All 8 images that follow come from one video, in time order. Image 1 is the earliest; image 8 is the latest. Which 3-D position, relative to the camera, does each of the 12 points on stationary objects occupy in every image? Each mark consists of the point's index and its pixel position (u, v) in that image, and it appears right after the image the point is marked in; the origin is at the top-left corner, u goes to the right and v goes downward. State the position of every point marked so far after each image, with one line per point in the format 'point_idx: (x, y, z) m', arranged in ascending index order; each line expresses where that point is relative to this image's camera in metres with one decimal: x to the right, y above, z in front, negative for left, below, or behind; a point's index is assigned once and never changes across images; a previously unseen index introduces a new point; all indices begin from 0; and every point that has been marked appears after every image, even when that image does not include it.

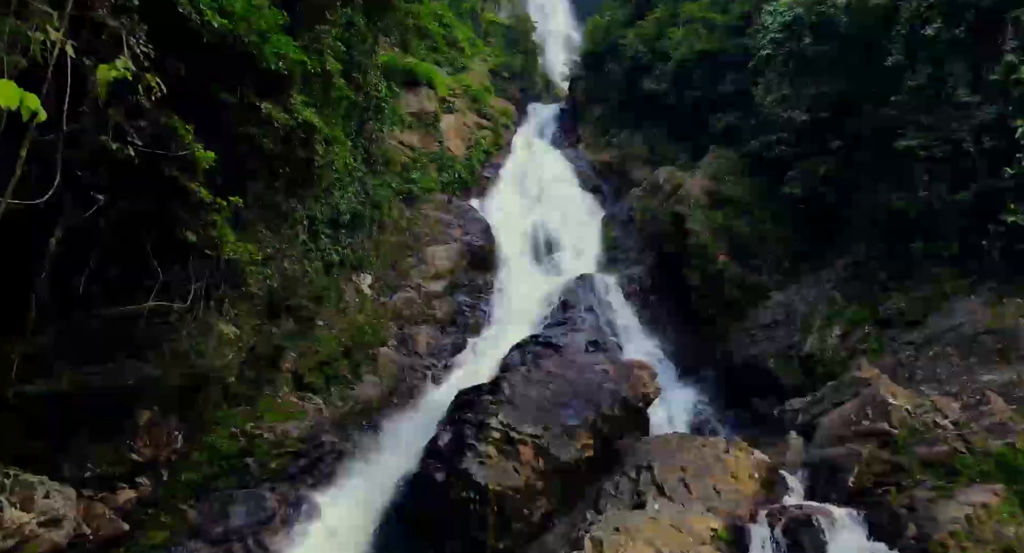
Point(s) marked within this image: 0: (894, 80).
0: (+5.7, +2.9, +9.1) m
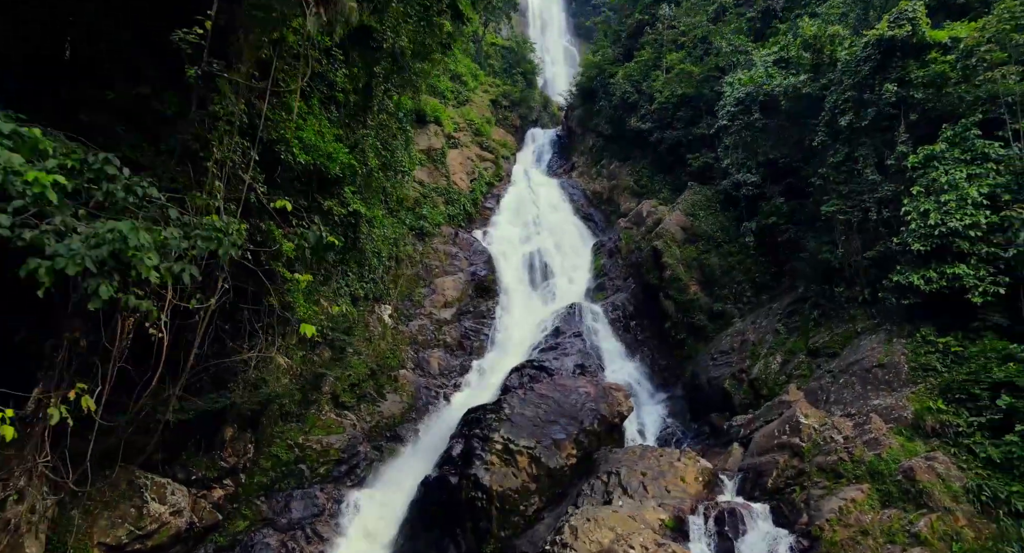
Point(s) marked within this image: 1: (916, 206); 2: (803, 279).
0: (+5.6, +2.2, +11.1) m
1: (+5.9, +1.0, +8.9) m
2: (+5.5, 0.0, +11.5) m
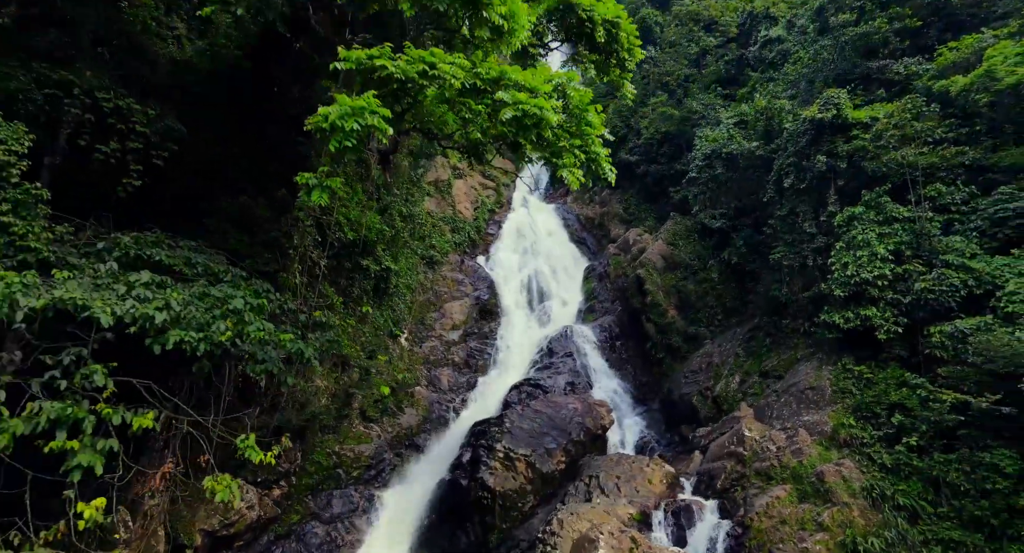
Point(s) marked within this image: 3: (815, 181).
0: (+5.6, +1.5, +13.1) m
1: (+5.9, +0.3, +11.0) m
2: (+5.5, -0.7, +13.6) m
3: (+6.0, +1.8, +12.2) m
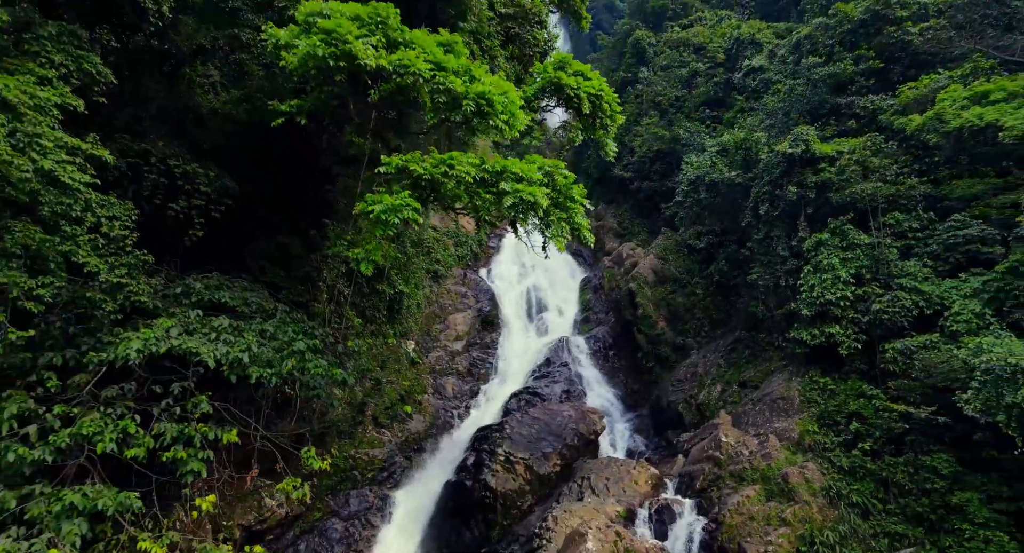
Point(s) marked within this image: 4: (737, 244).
0: (+5.6, +1.1, +14.3) m
1: (+5.9, -0.1, +12.1) m
2: (+5.5, -1.1, +14.7) m
3: (+6.0, +1.4, +13.4) m
4: (+5.6, +0.8, +15.1) m
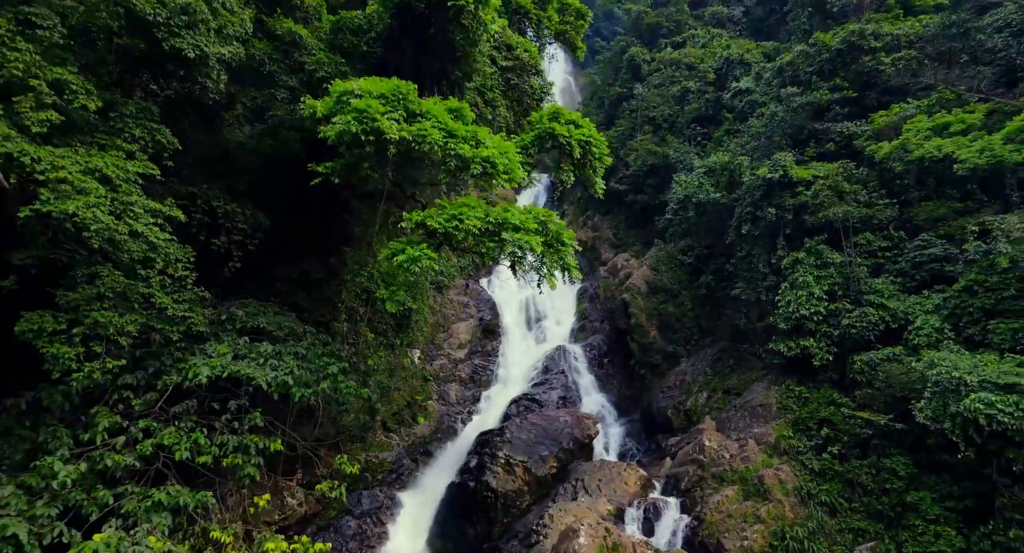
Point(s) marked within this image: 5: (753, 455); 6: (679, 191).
0: (+5.6, +0.8, +15.3) m
1: (+5.9, -0.4, +13.1) m
2: (+5.5, -1.5, +15.7) m
3: (+5.9, +1.1, +14.4) m
4: (+5.6, +0.5, +16.1) m
5: (+4.7, -3.5, +12.0) m
6: (+4.8, +2.5, +17.5) m
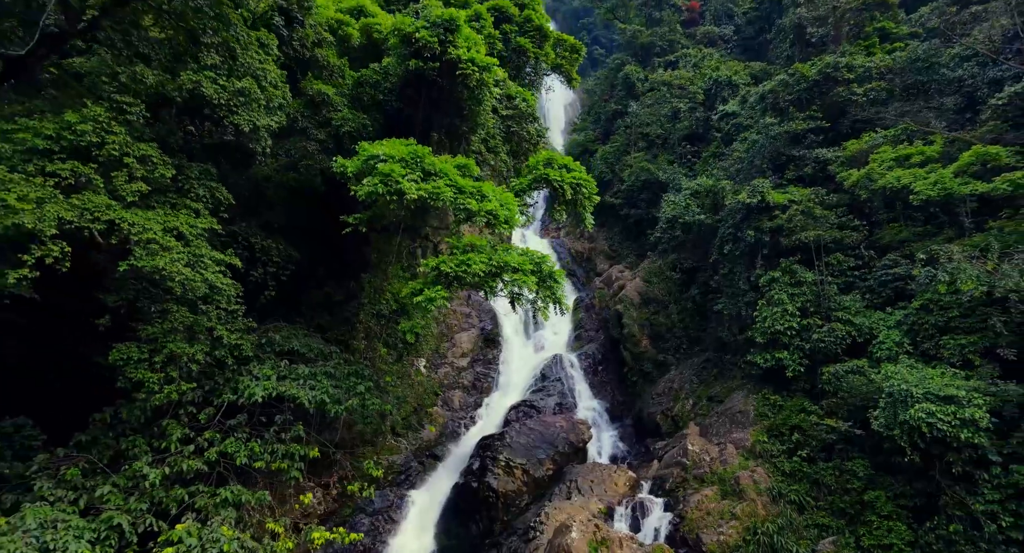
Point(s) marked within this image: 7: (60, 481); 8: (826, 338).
0: (+5.6, +0.4, +16.5) m
1: (+5.8, -0.8, +14.3) m
2: (+5.4, -1.9, +16.9) m
3: (+5.9, +0.7, +15.6) m
4: (+5.6, +0.1, +17.3) m
5: (+4.7, -3.9, +13.2) m
6: (+4.7, +2.0, +18.7) m
7: (-4.9, -2.2, +6.7) m
8: (+6.7, -1.3, +13.1) m
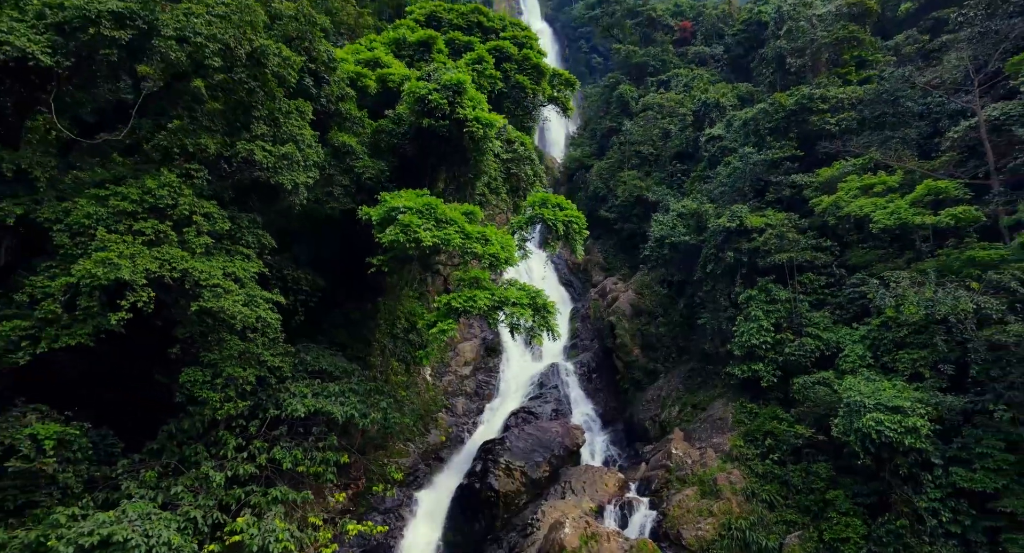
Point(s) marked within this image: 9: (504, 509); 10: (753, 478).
0: (+5.6, -0.1, +17.8) m
1: (+5.8, -1.3, +15.6) m
2: (+5.4, -2.4, +18.2) m
3: (+5.9, +0.2, +16.9) m
4: (+5.6, -0.4, +18.7) m
5: (+4.7, -4.3, +14.5) m
6: (+4.7, +1.6, +20.1) m
7: (-4.9, -2.7, +8.0) m
8: (+6.7, -1.8, +14.5) m
9: (-0.2, -5.7, +15.1) m
10: (+5.4, -4.5, +13.8) m
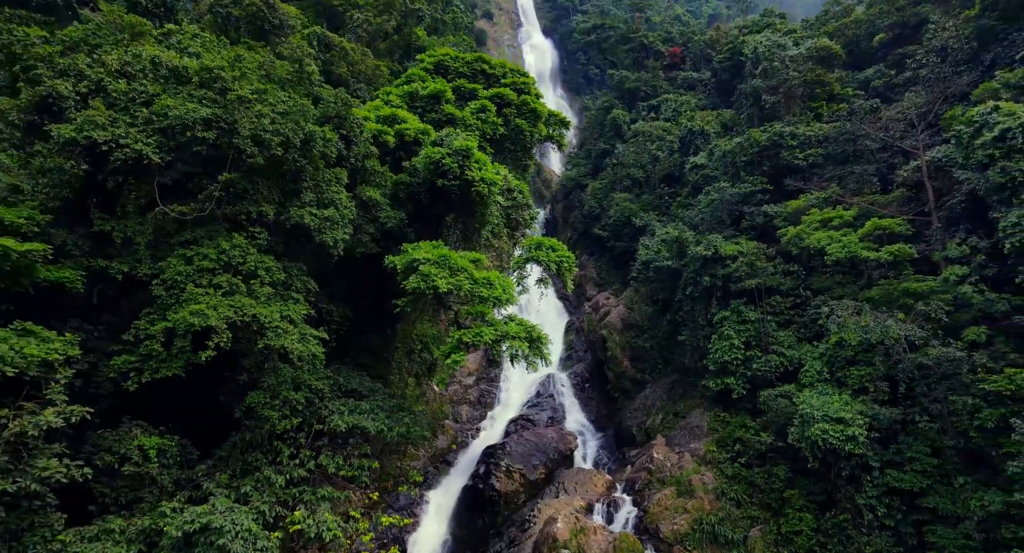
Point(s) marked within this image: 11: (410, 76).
0: (+5.6, -0.7, +19.7) m
1: (+5.8, -1.9, +17.6) m
2: (+5.4, -3.0, +20.1) m
3: (+5.9, -0.4, +18.8) m
4: (+5.5, -1.1, +20.6) m
5: (+4.7, -5.0, +16.4) m
6: (+4.7, +0.9, +22.0) m
7: (-4.9, -3.3, +9.9) m
8: (+6.7, -2.4, +16.4) m
9: (-0.2, -6.4, +17.0) m
10: (+5.4, -5.1, +15.7) m
11: (-2.9, +5.8, +17.7) m
